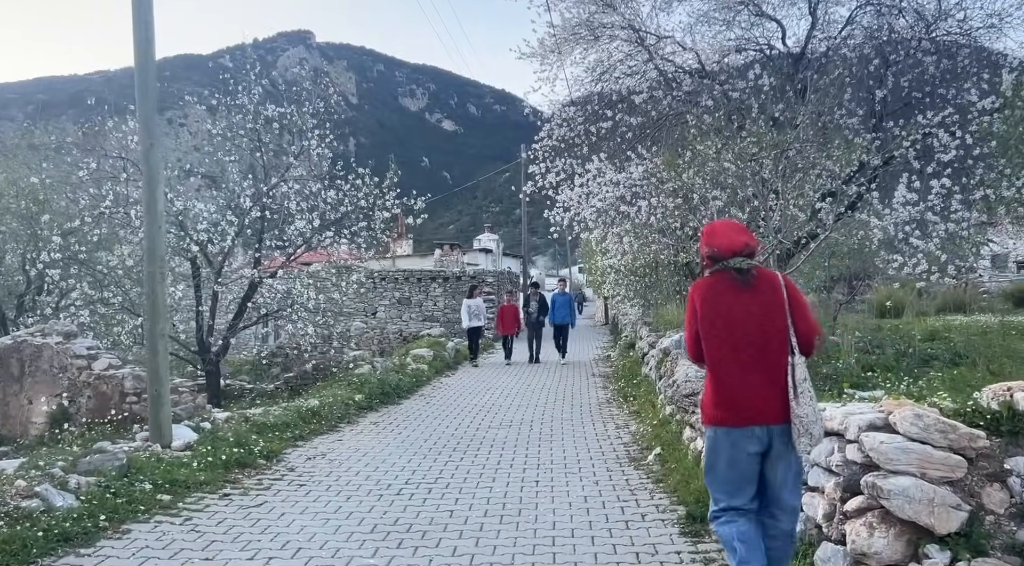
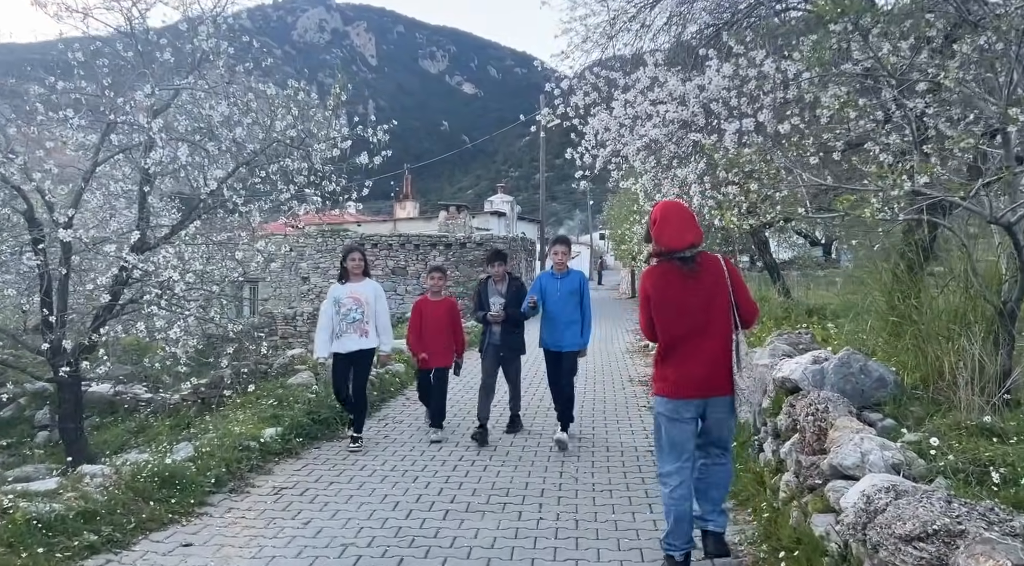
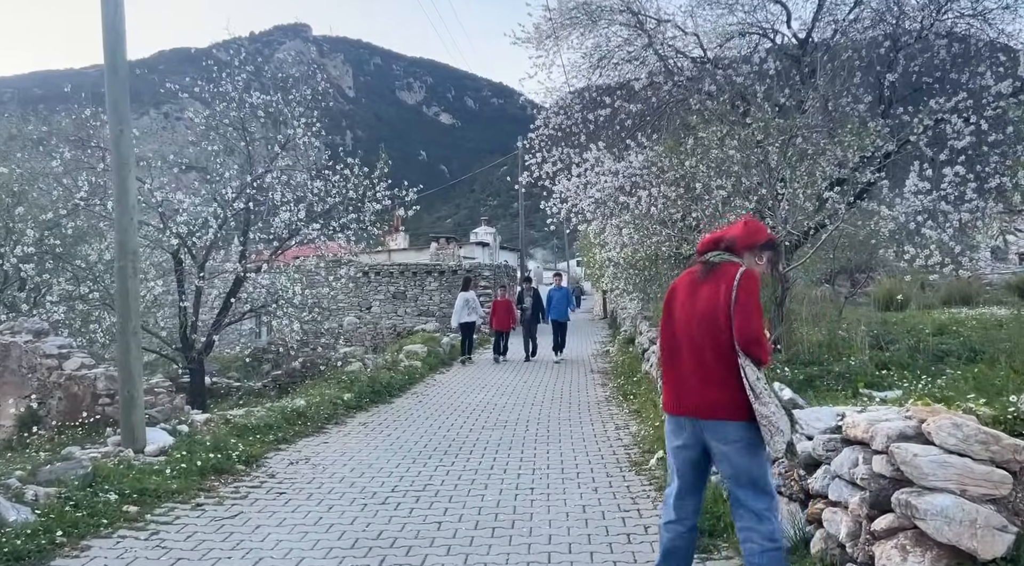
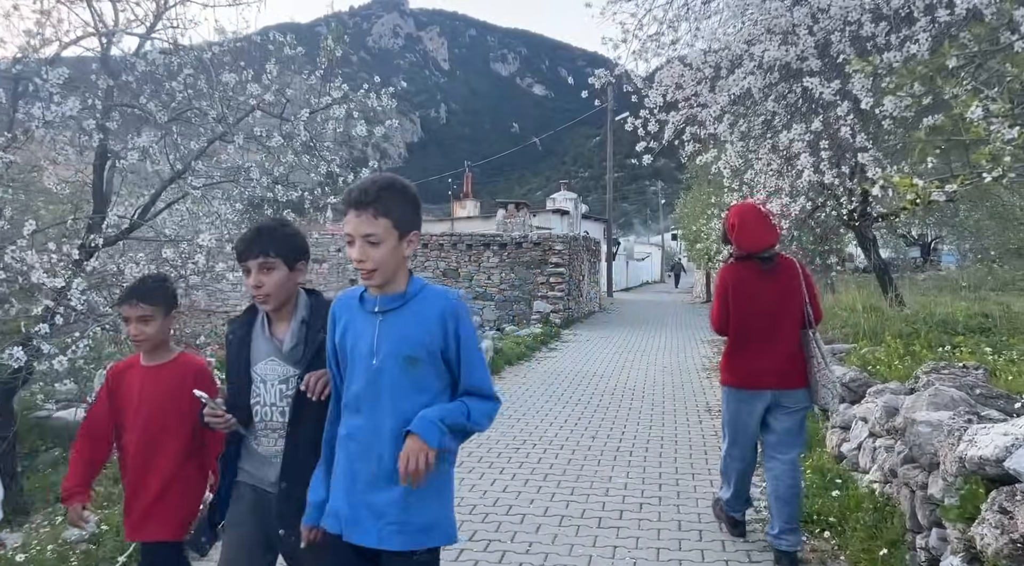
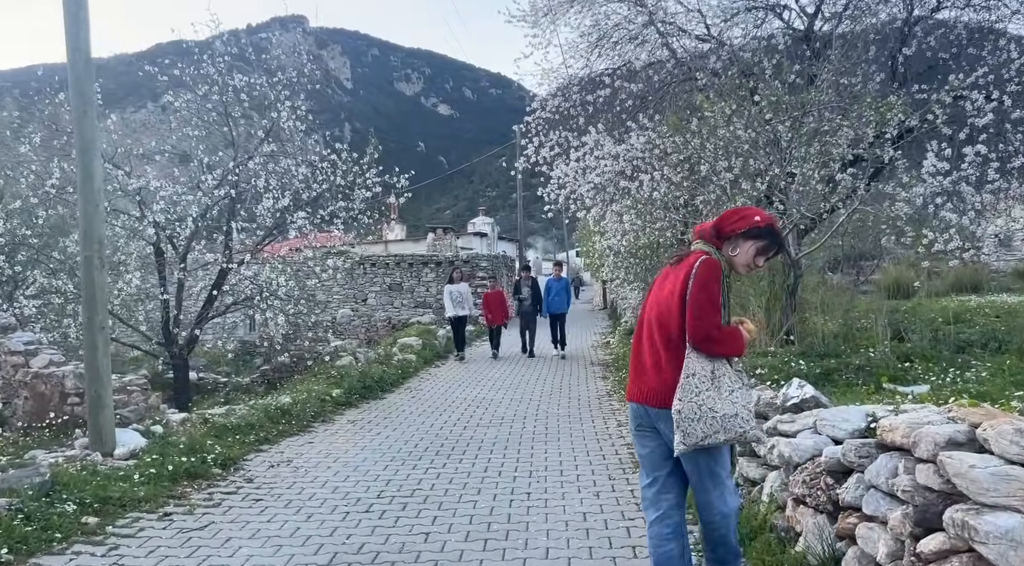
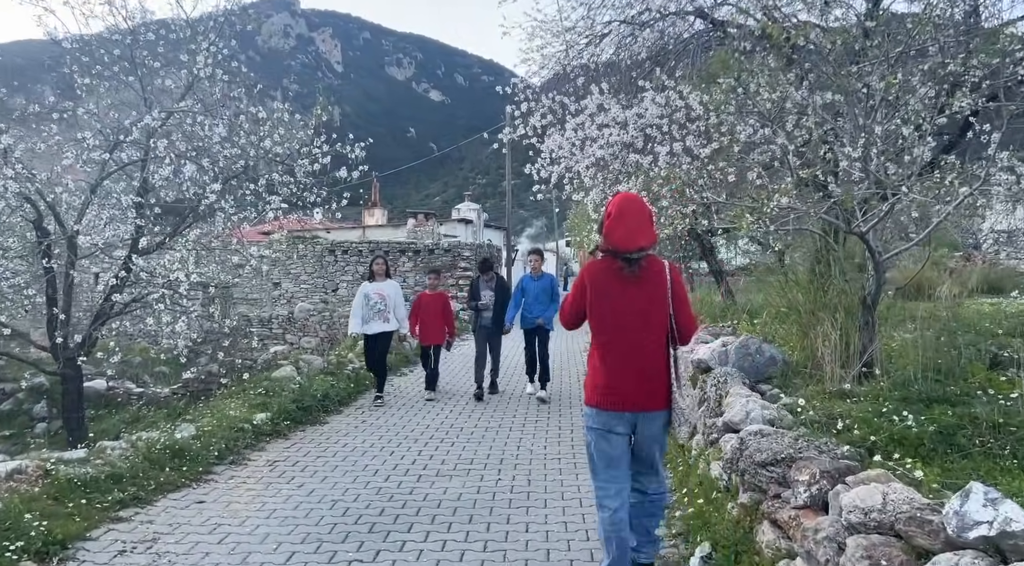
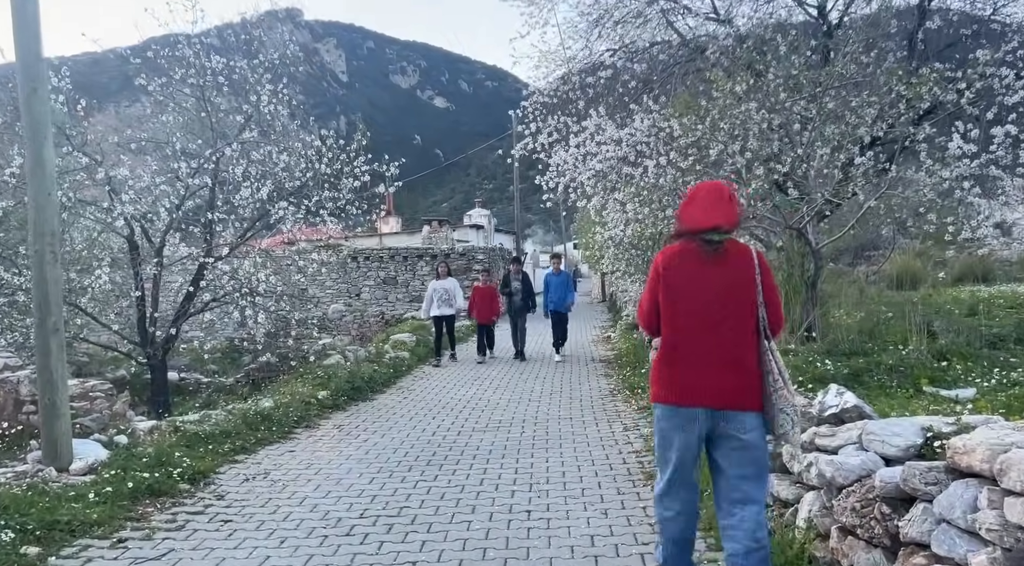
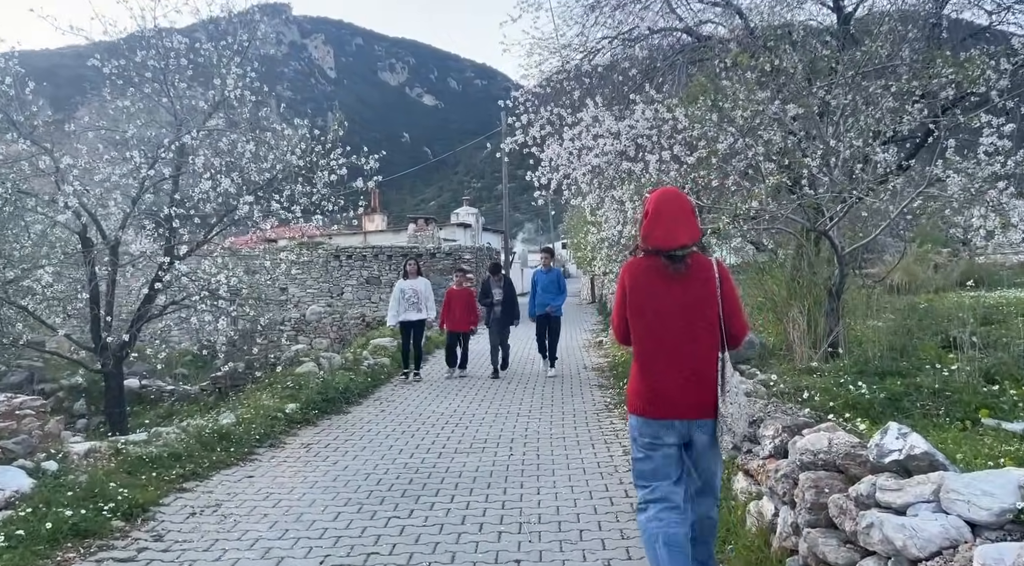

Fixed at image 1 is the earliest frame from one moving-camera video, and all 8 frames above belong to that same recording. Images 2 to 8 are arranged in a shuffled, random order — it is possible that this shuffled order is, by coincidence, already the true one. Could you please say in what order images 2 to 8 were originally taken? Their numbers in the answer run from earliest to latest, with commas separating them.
3, 5, 7, 8, 6, 2, 4
